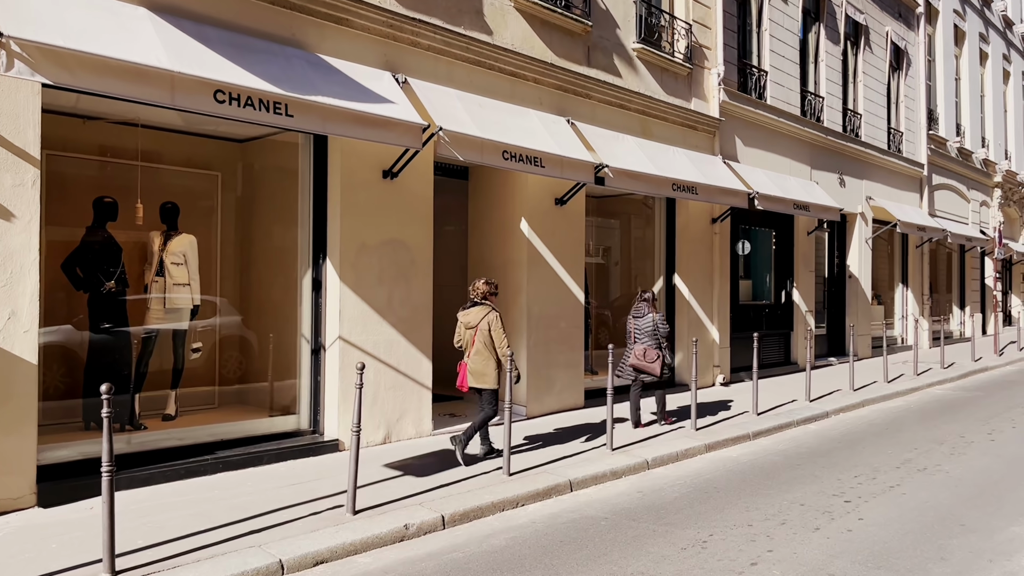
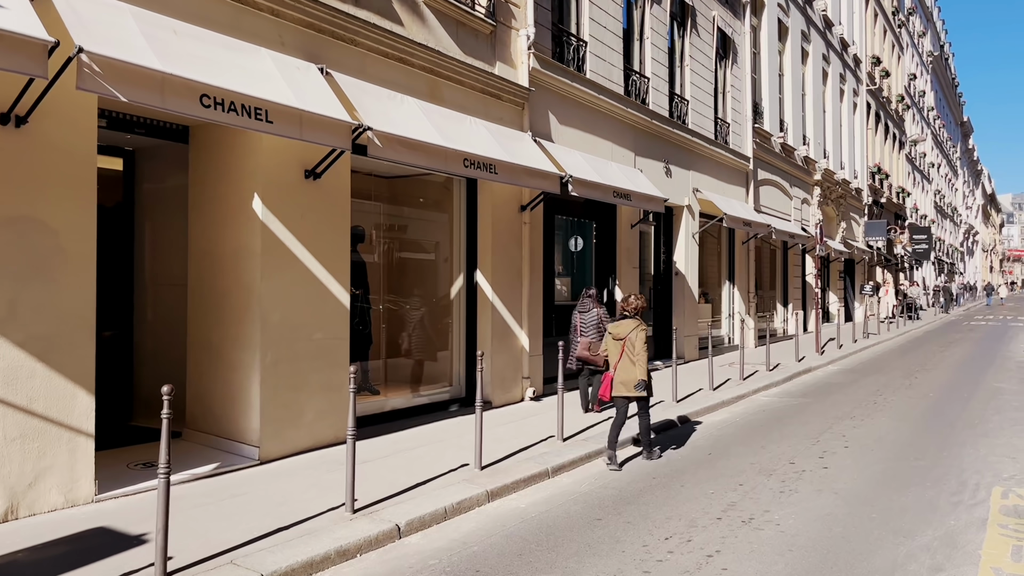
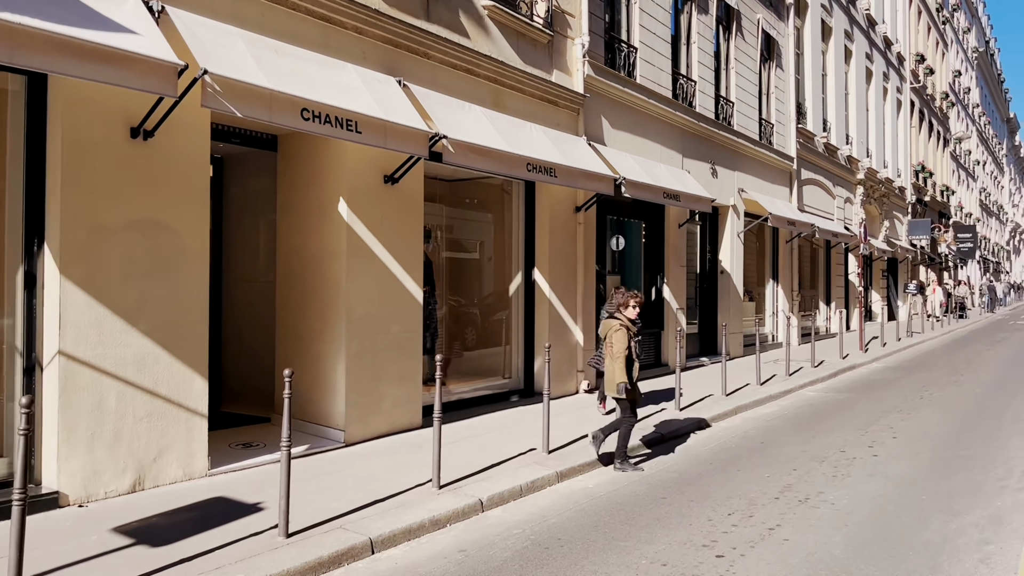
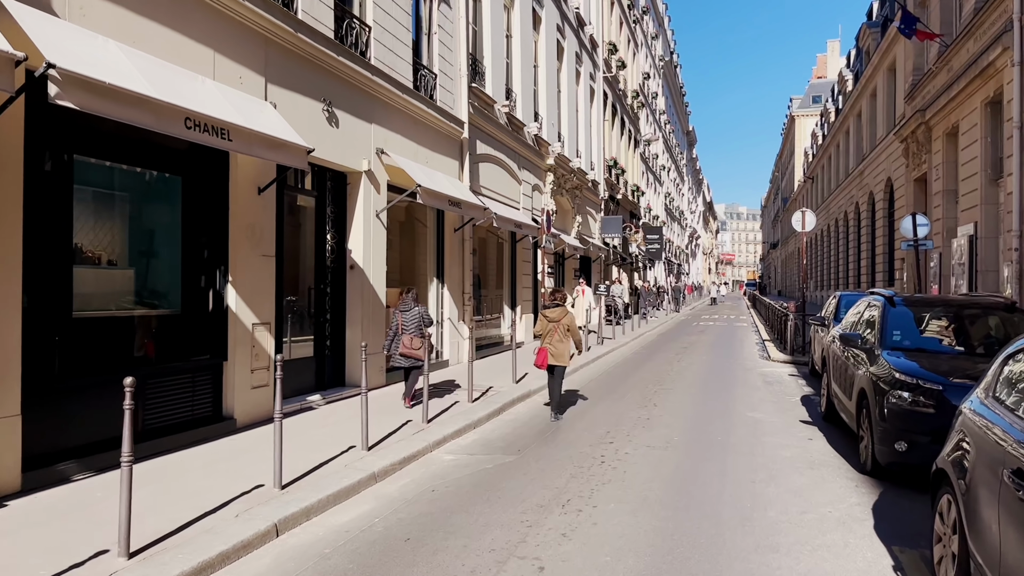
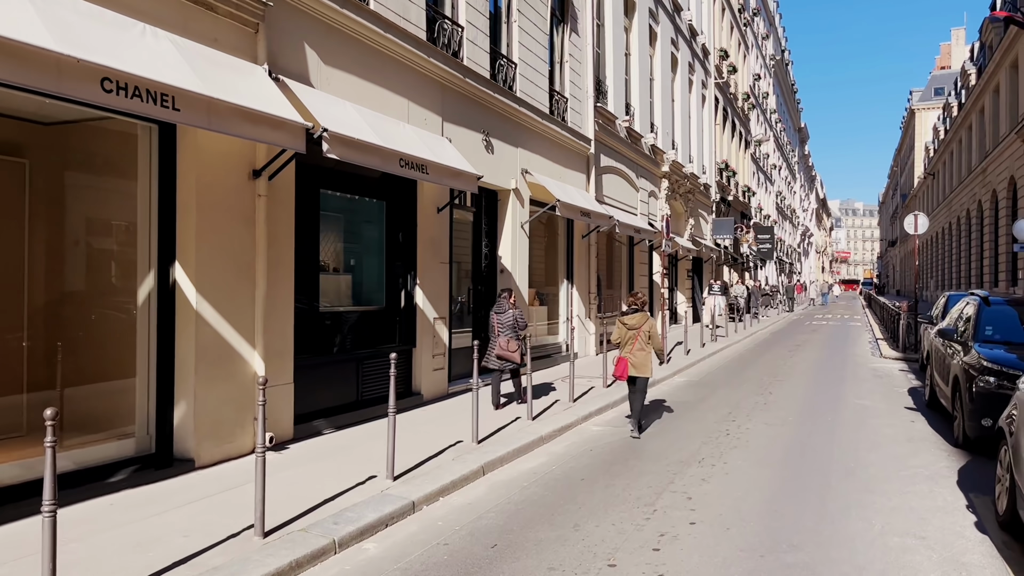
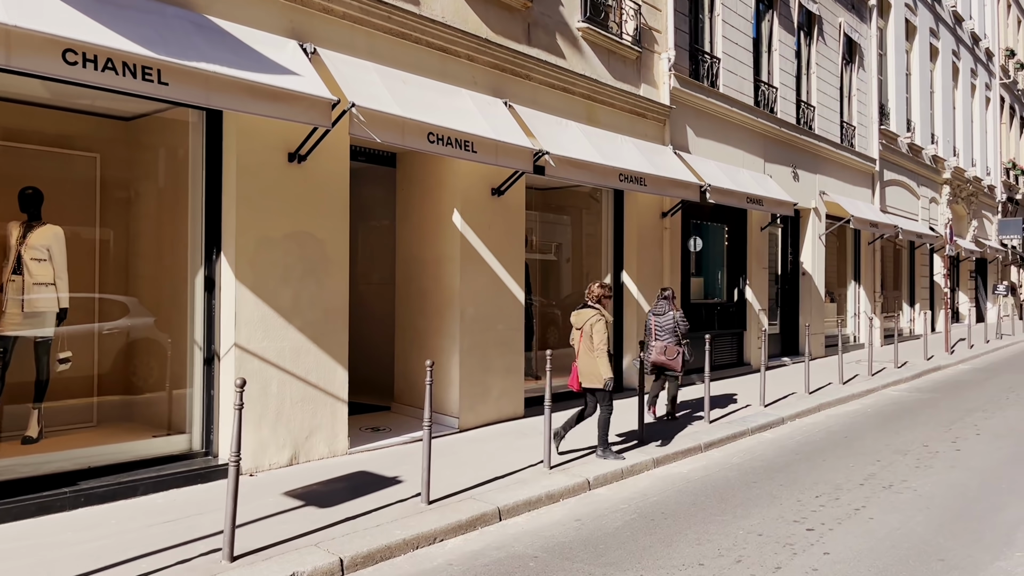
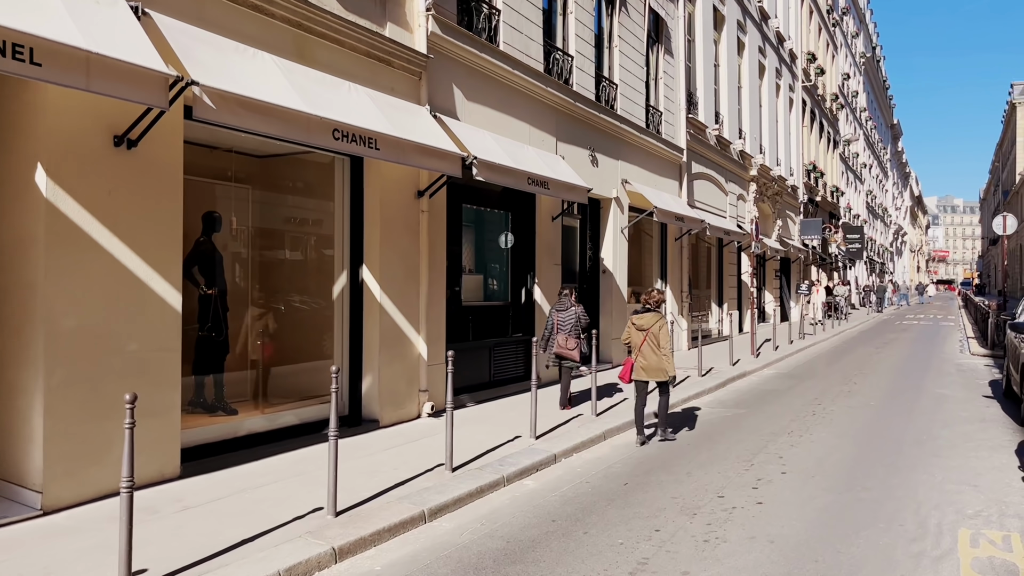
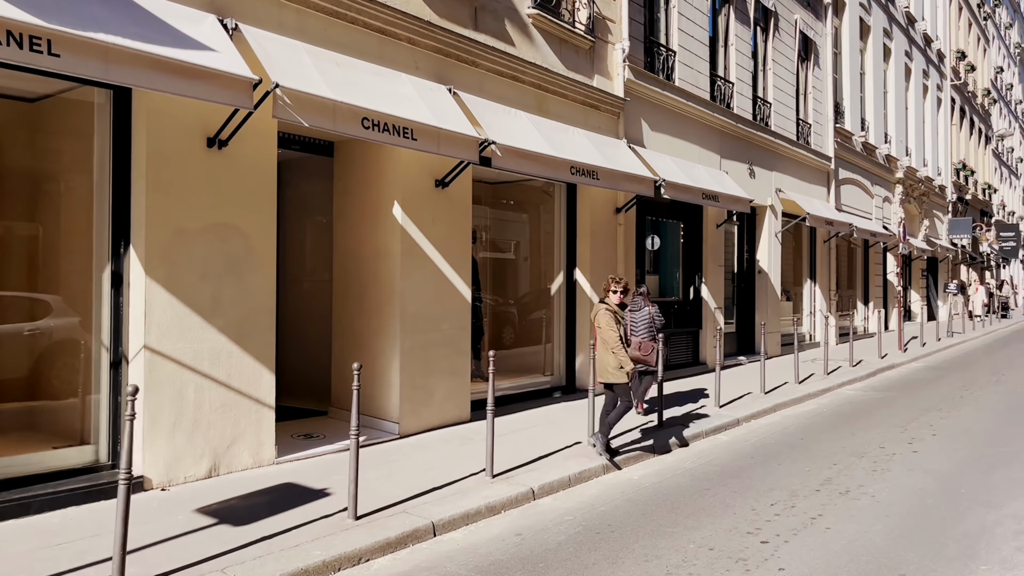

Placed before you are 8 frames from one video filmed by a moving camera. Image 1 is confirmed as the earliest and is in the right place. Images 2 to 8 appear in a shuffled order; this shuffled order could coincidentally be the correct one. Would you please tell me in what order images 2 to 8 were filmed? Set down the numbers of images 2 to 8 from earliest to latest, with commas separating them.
6, 8, 3, 2, 7, 5, 4
